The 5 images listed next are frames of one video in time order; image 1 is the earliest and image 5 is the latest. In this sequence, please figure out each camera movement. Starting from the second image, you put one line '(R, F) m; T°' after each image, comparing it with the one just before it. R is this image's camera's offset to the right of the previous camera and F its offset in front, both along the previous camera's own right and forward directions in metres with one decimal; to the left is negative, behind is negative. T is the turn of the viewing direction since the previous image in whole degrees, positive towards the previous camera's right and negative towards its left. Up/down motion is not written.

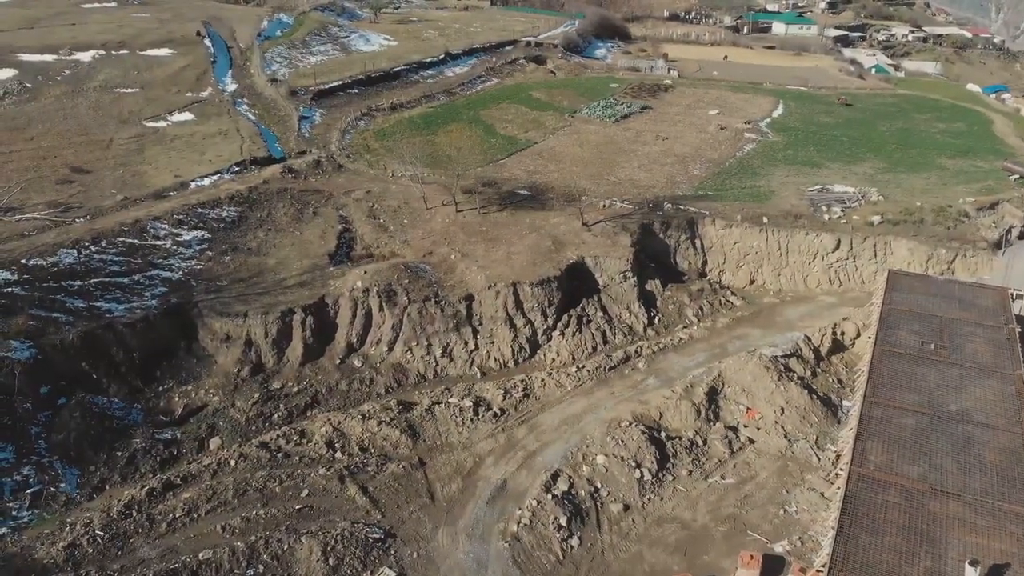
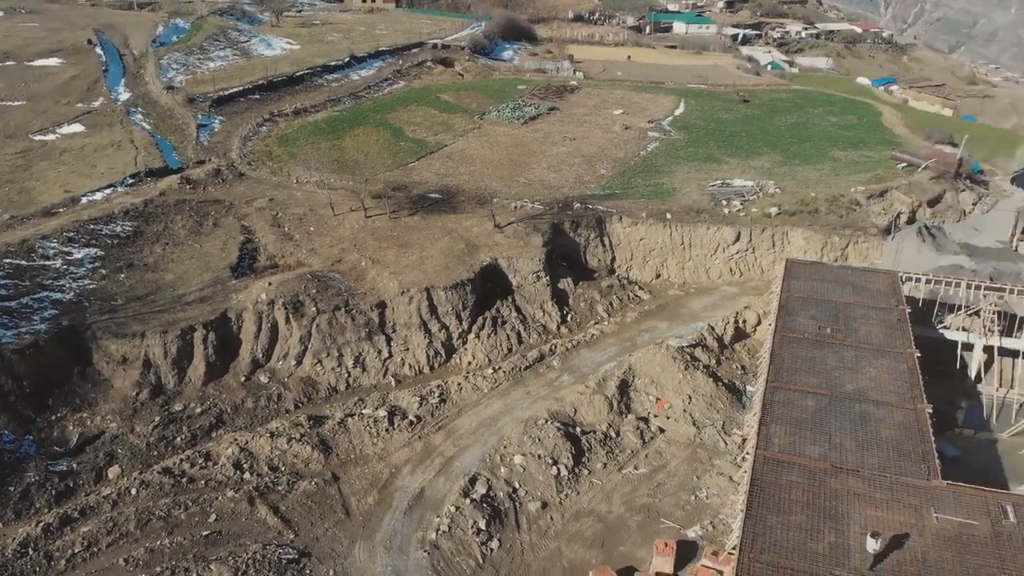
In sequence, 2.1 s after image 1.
(+0.9, +0.1) m; +5°
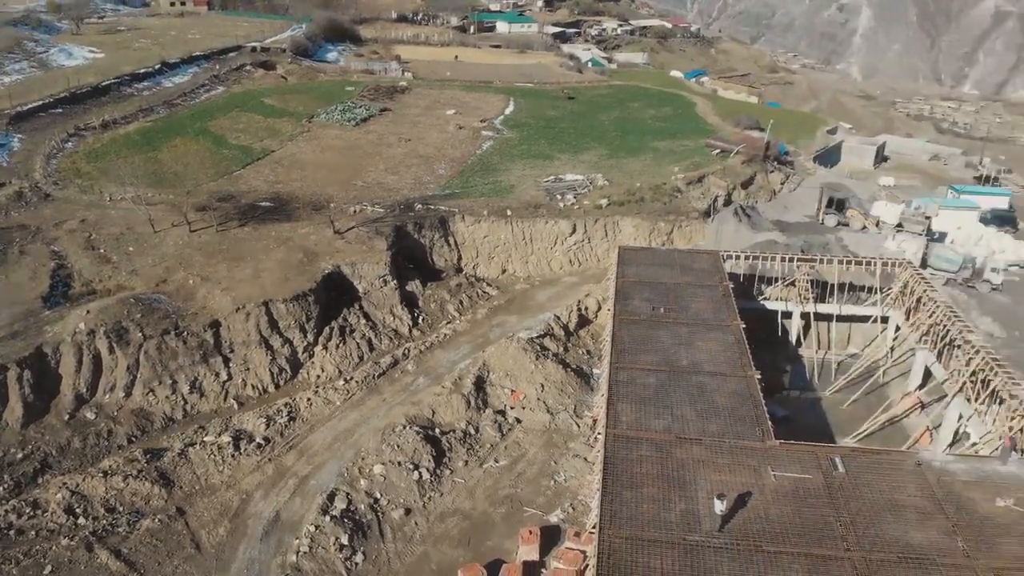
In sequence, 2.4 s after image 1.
(+1.5, -0.1) m; +9°
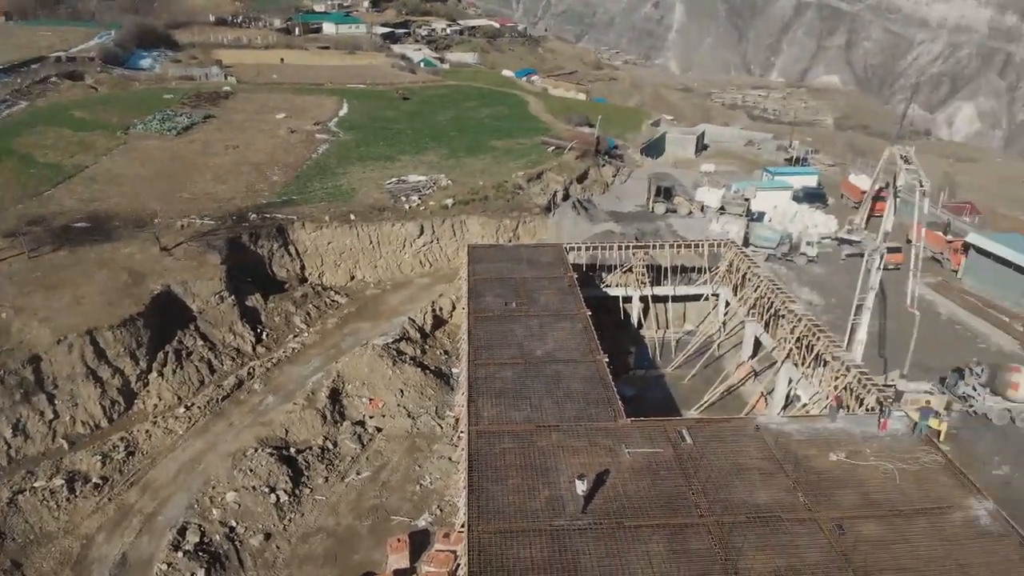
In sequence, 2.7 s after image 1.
(+0.8, 0.0) m; +11°
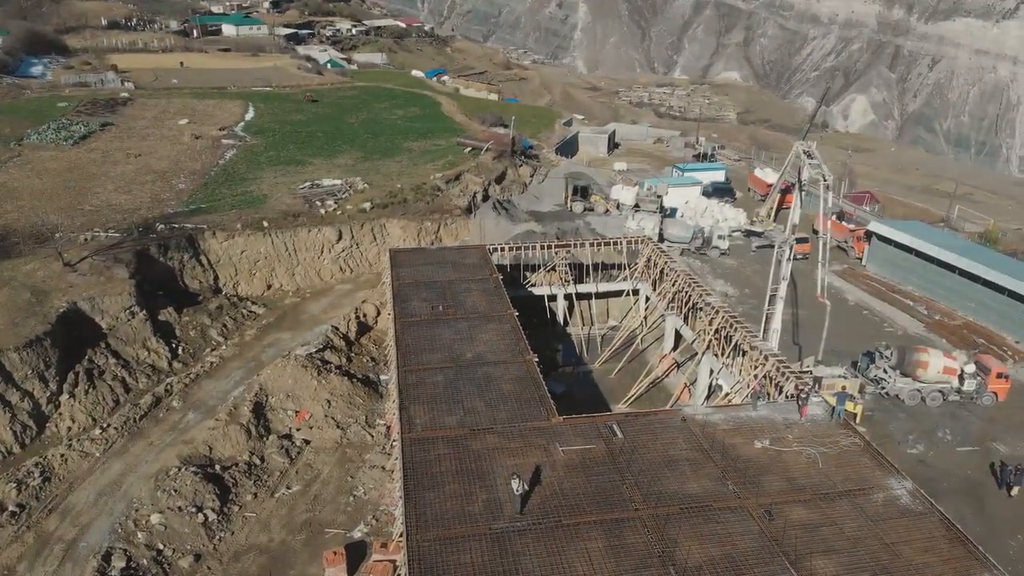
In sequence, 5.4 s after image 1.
(-0.3, 0.0) m; +7°
